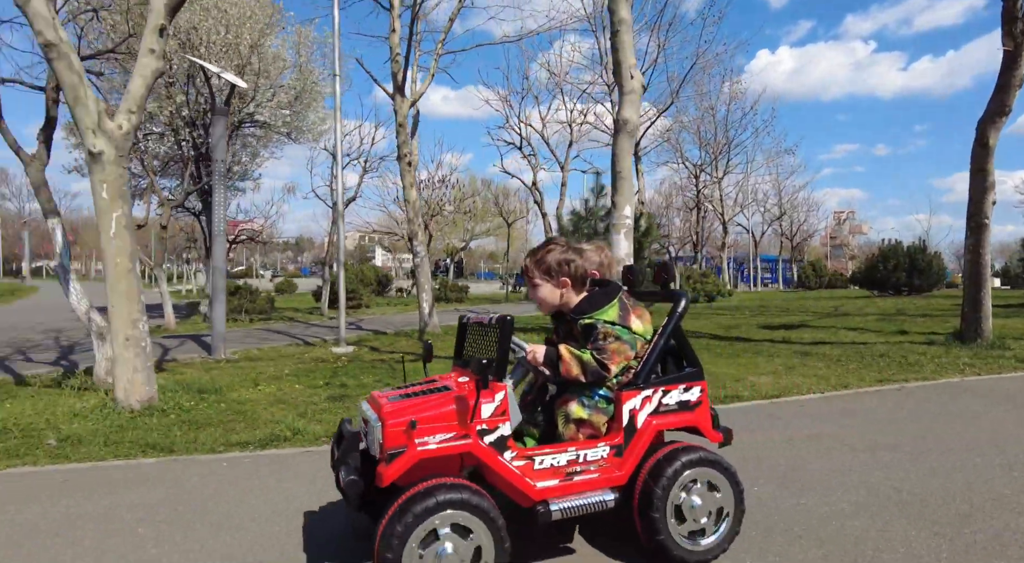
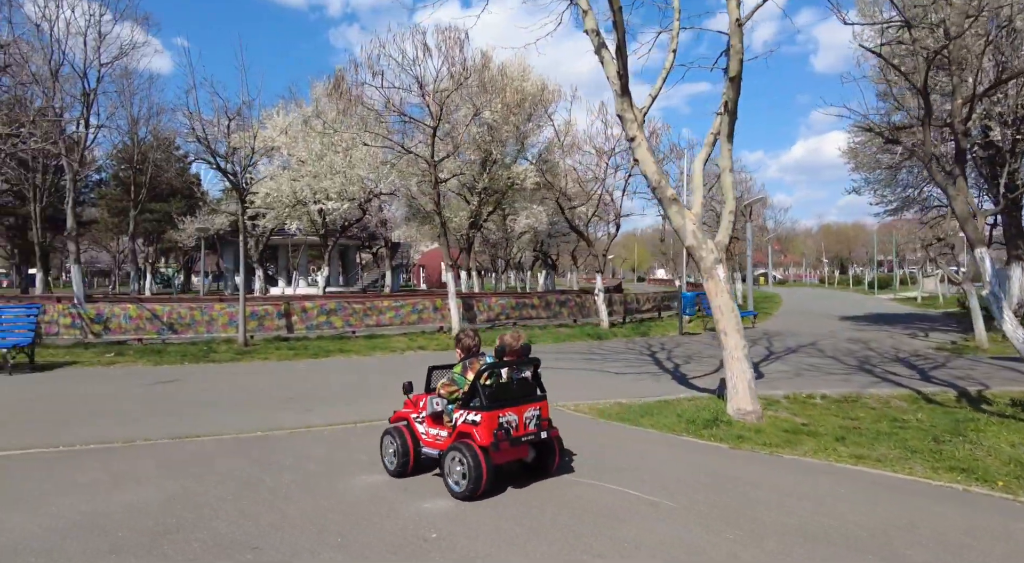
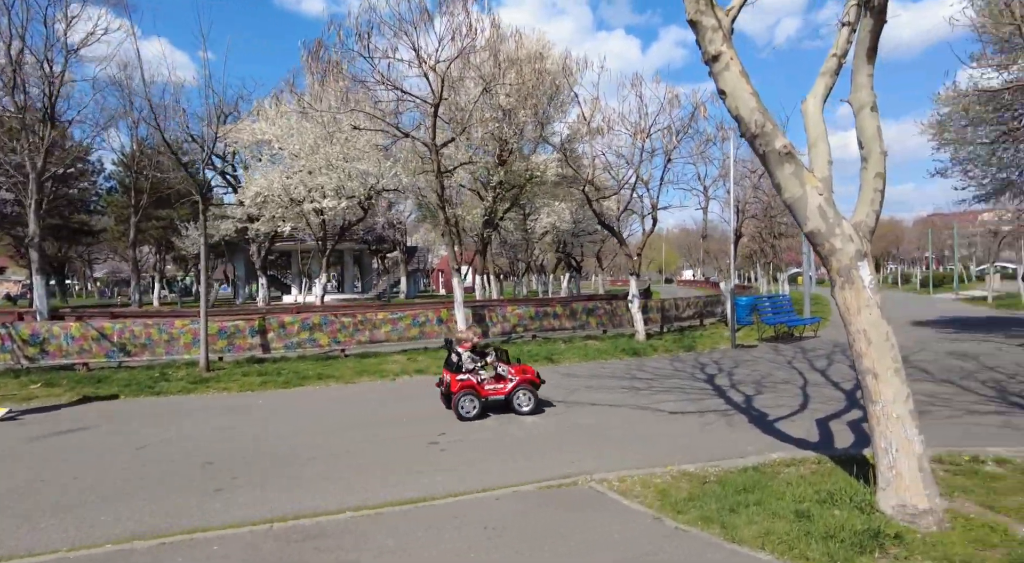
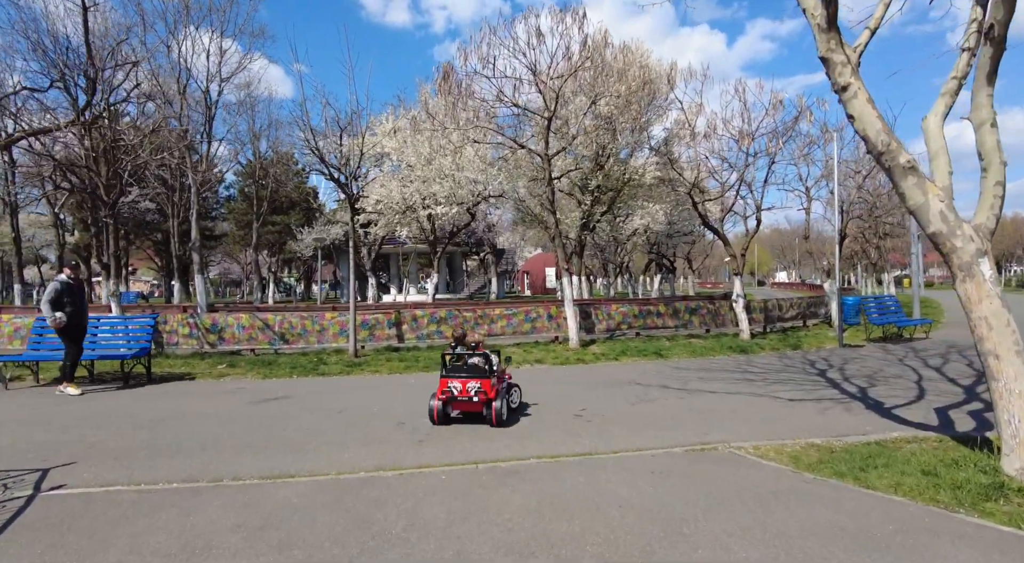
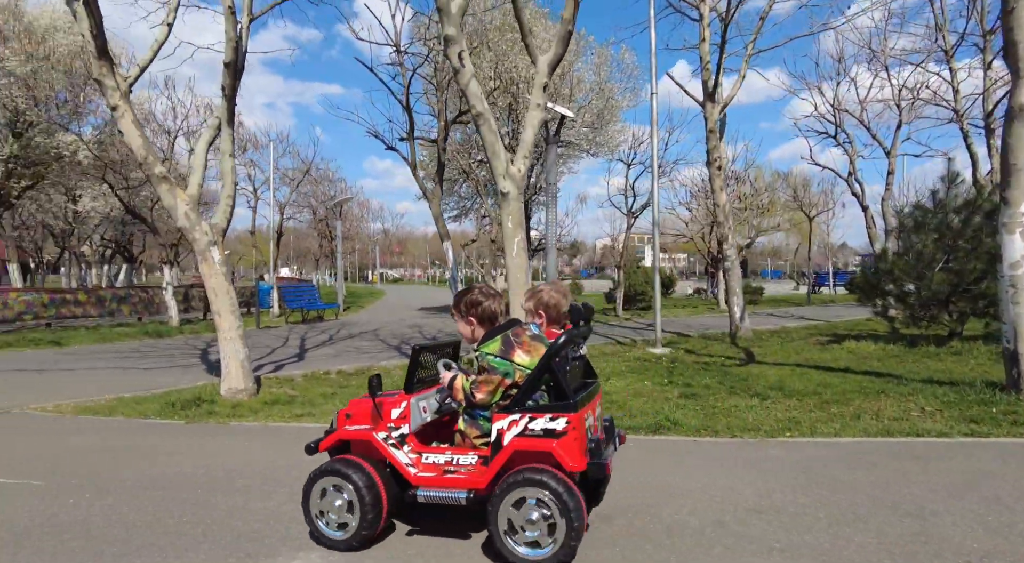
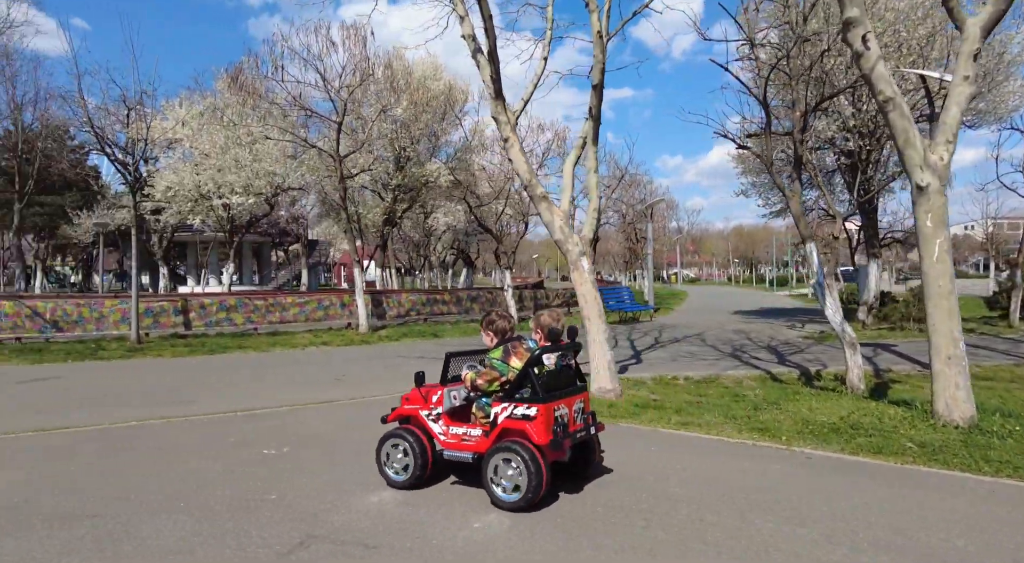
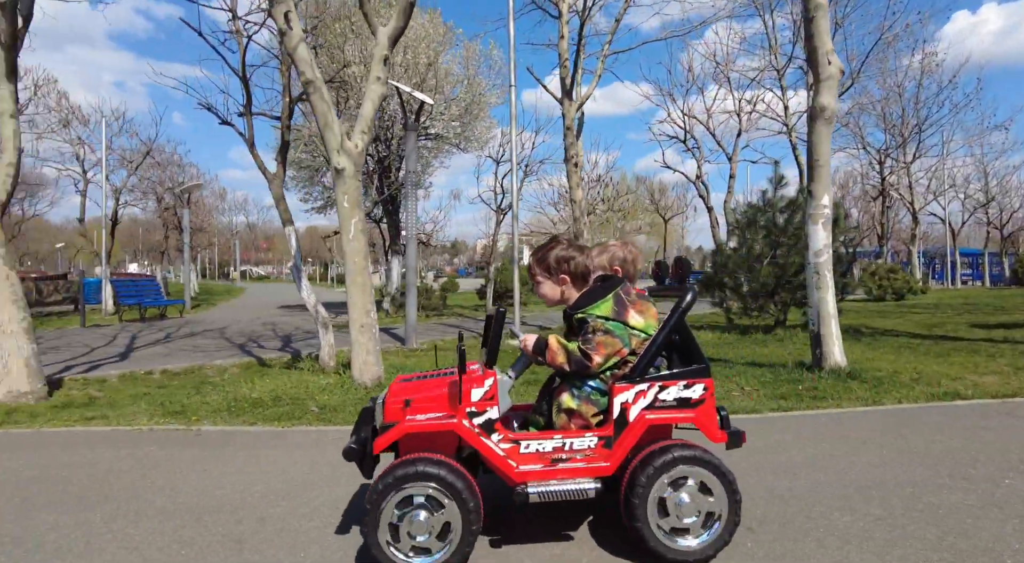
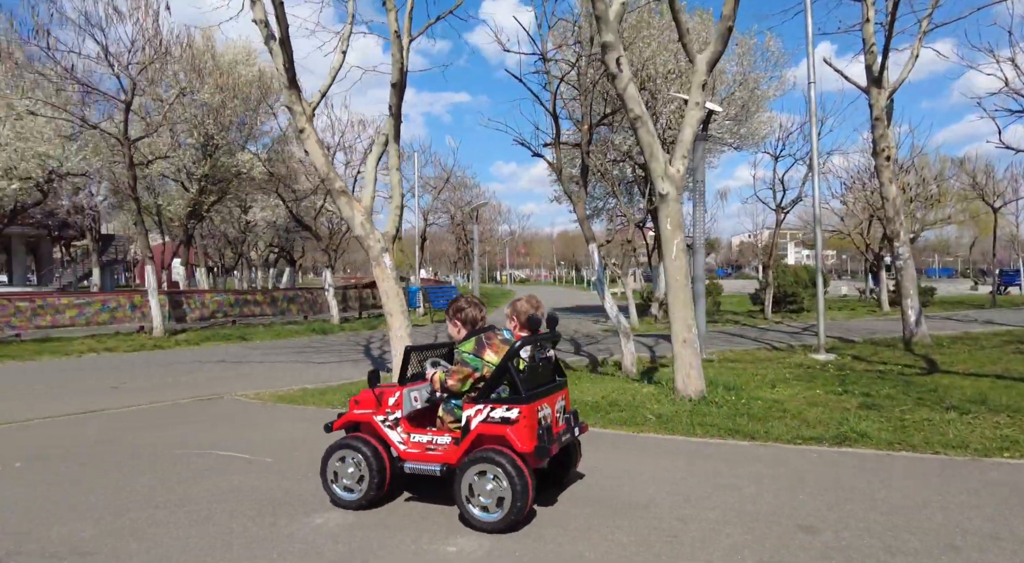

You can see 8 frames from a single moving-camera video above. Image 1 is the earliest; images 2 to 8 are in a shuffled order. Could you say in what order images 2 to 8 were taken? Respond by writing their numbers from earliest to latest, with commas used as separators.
7, 5, 8, 6, 2, 4, 3
